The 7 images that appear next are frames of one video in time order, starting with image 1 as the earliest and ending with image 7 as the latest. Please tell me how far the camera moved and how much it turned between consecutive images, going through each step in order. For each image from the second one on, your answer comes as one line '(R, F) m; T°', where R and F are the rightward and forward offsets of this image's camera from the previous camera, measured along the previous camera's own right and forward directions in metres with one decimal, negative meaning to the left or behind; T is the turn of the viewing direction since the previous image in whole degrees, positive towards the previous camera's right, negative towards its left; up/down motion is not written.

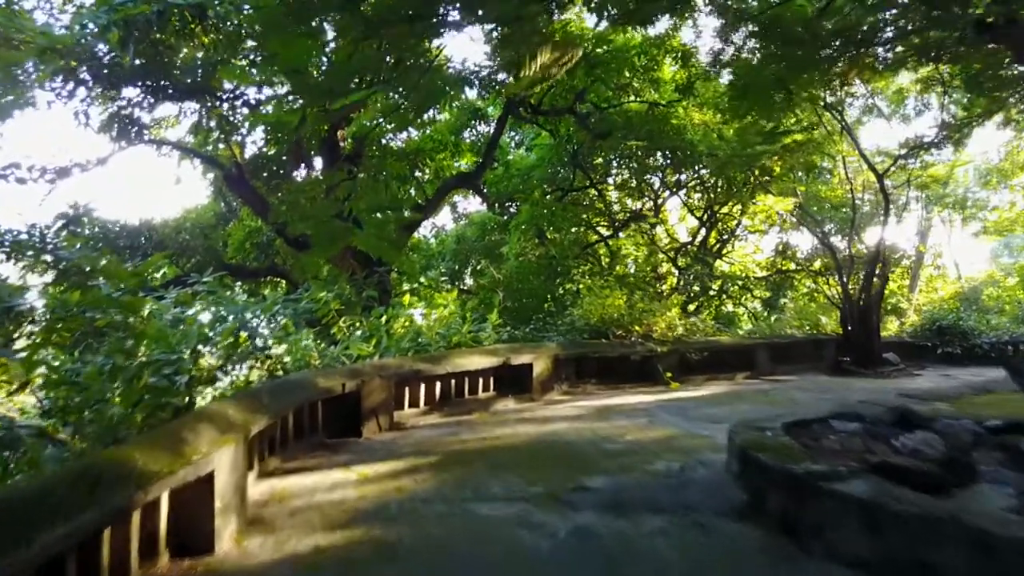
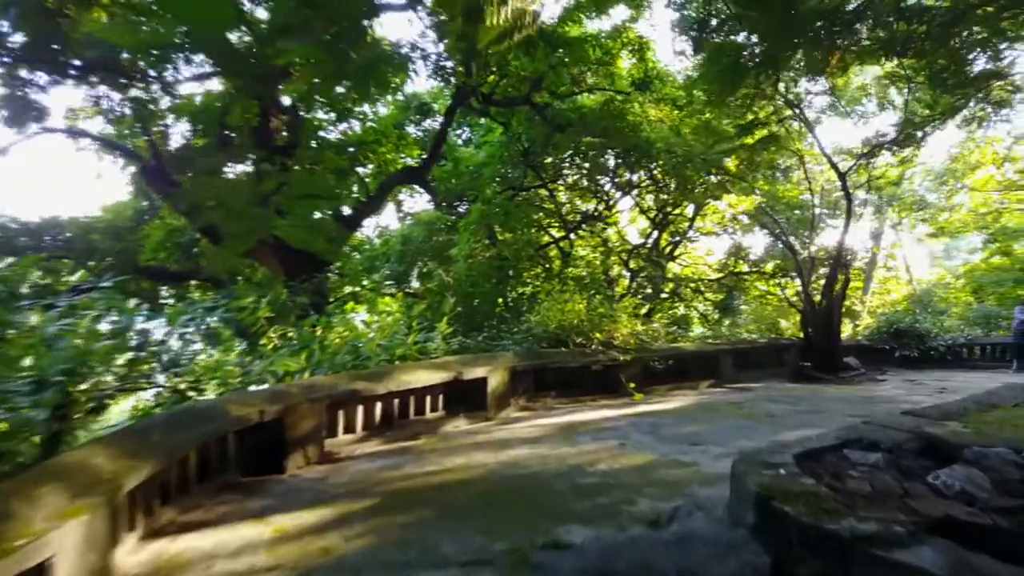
(0.0, +0.6) m; +4°
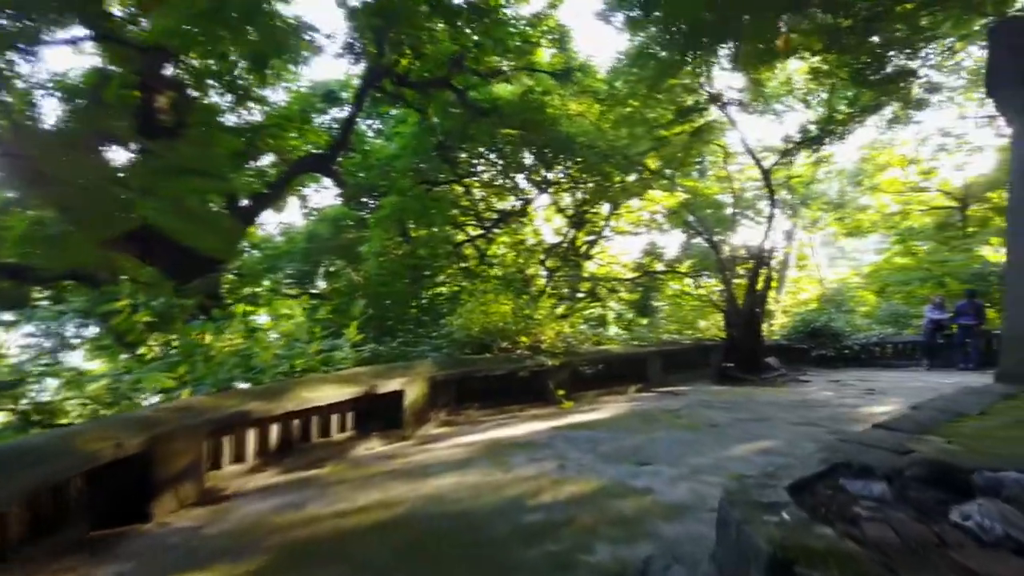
(-0.1, +0.6) m; +6°
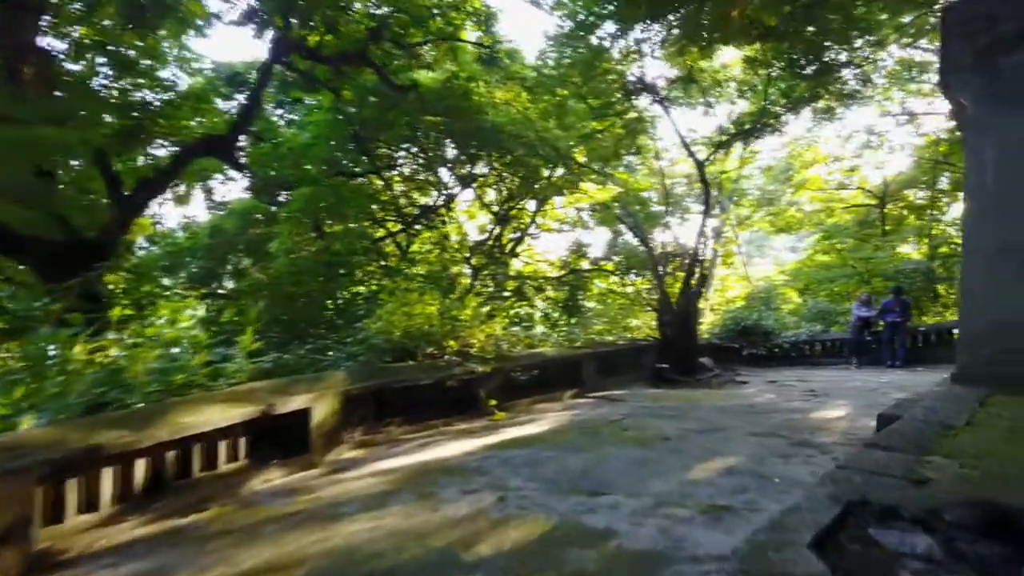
(0.0, +0.6) m; +6°
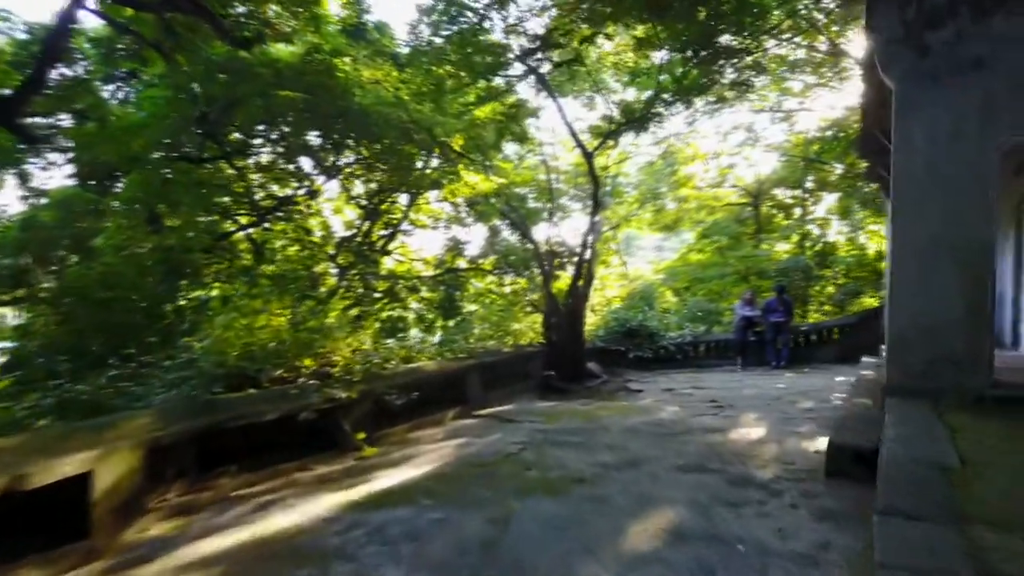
(0.0, +1.0) m; +9°
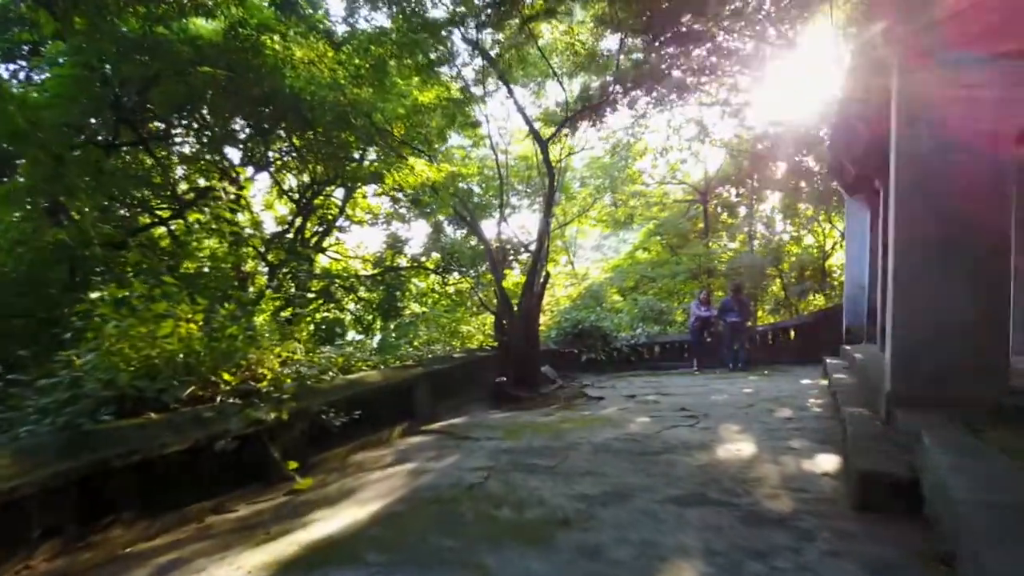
(-0.1, +0.7) m; +5°
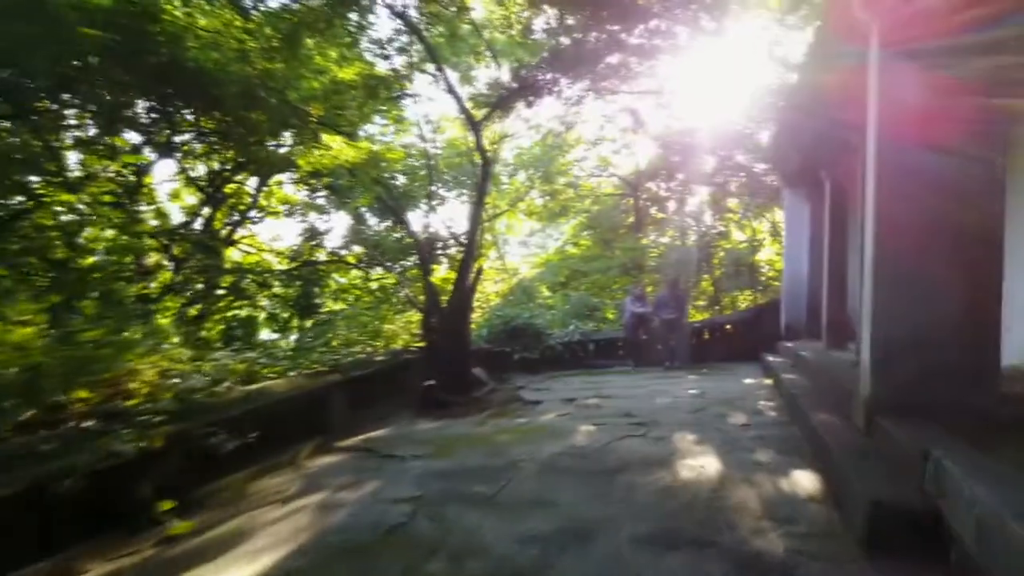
(0.0, +0.7) m; +5°
